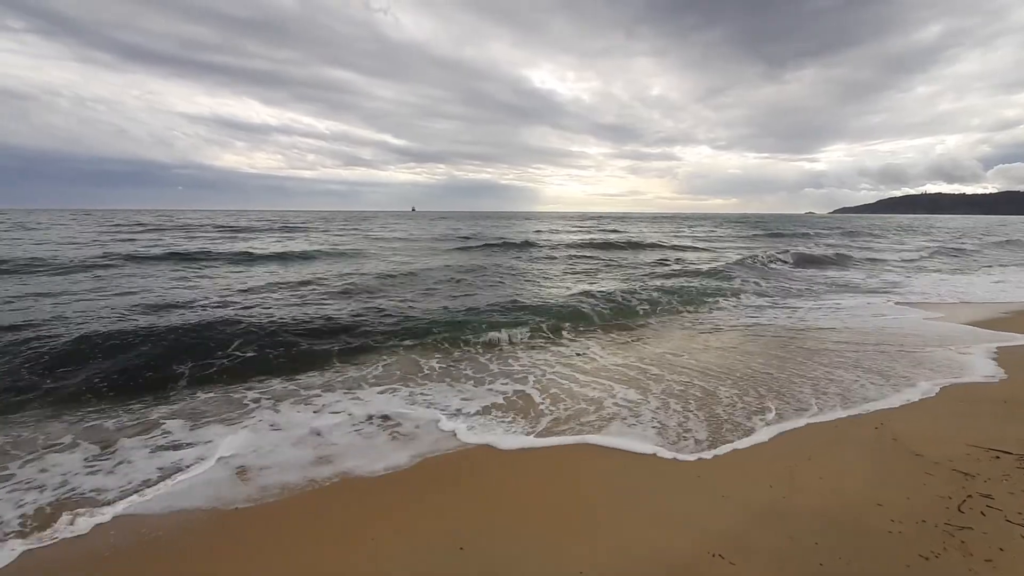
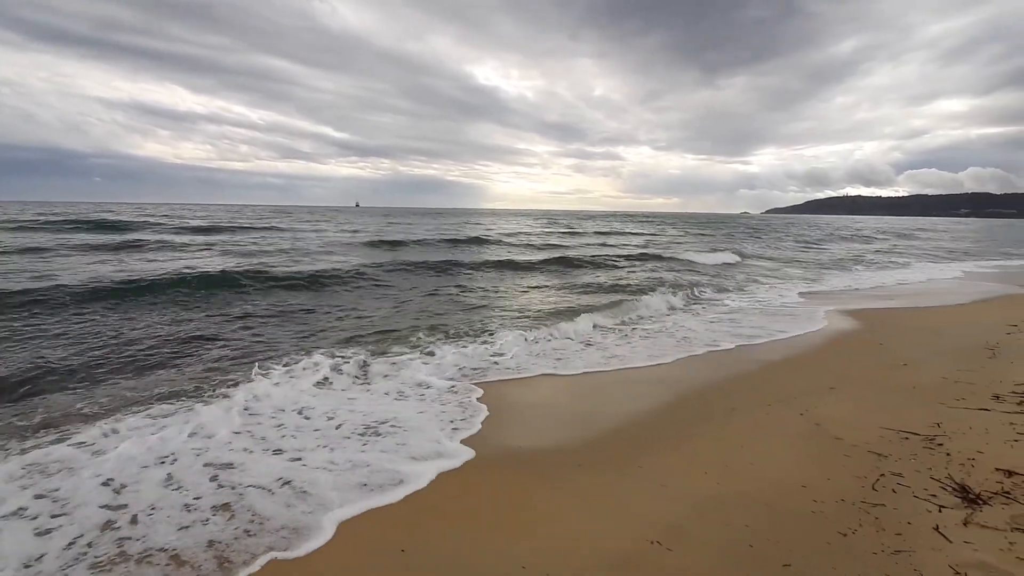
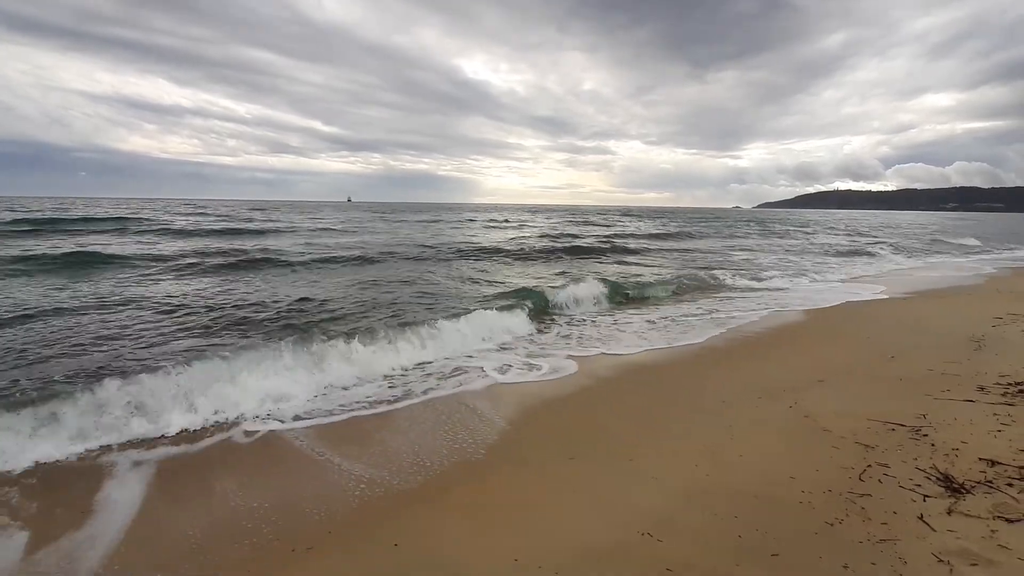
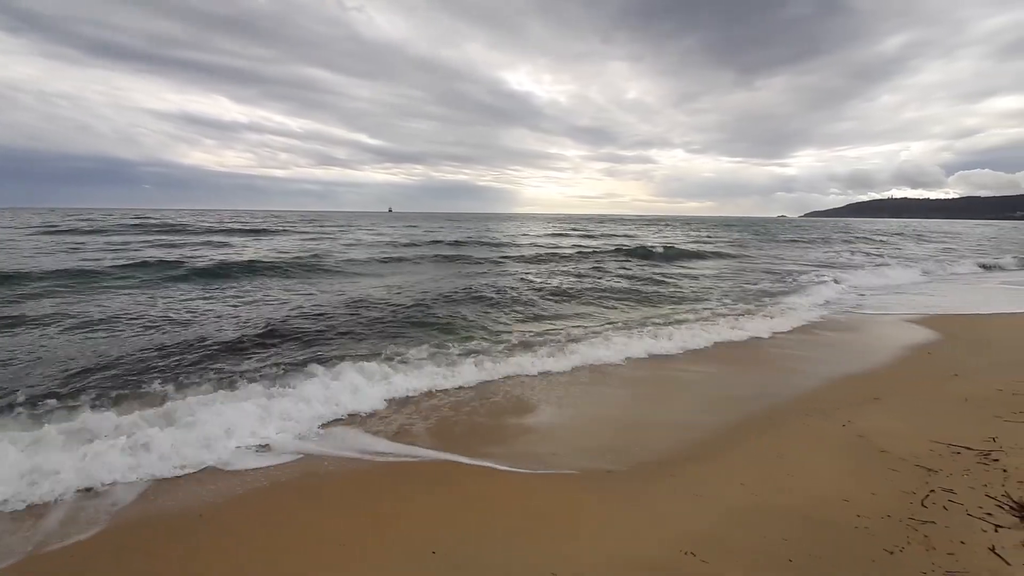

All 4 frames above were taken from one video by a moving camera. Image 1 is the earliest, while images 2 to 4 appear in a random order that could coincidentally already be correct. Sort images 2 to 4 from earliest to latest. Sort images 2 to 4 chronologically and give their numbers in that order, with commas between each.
4, 2, 3
